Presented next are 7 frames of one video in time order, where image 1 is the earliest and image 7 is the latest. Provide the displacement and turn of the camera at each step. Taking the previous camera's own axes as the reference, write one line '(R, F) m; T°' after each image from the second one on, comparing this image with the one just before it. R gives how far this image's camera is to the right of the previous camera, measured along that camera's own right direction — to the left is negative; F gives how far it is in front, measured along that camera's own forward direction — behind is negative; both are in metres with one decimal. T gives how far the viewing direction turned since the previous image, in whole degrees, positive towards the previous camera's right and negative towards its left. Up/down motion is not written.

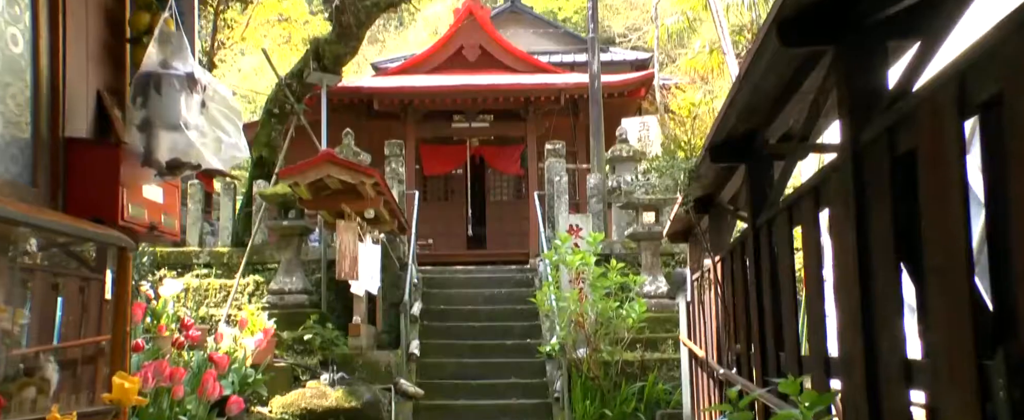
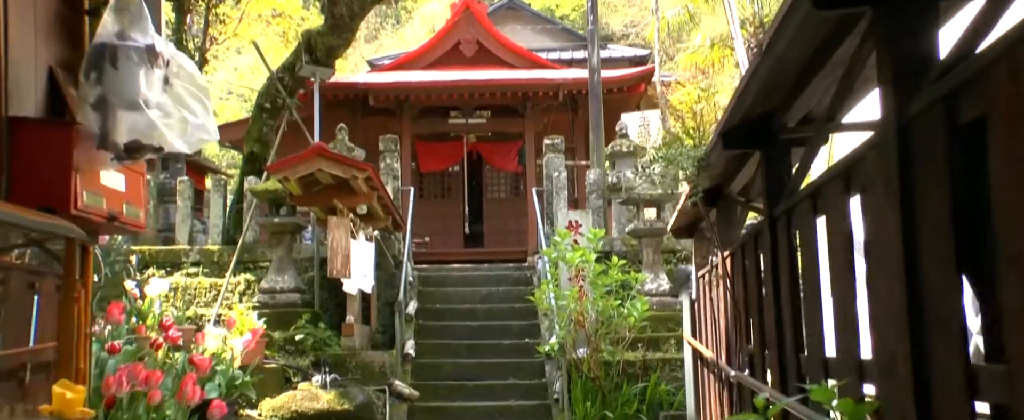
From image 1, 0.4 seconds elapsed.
(0.0, +0.3) m; 0°
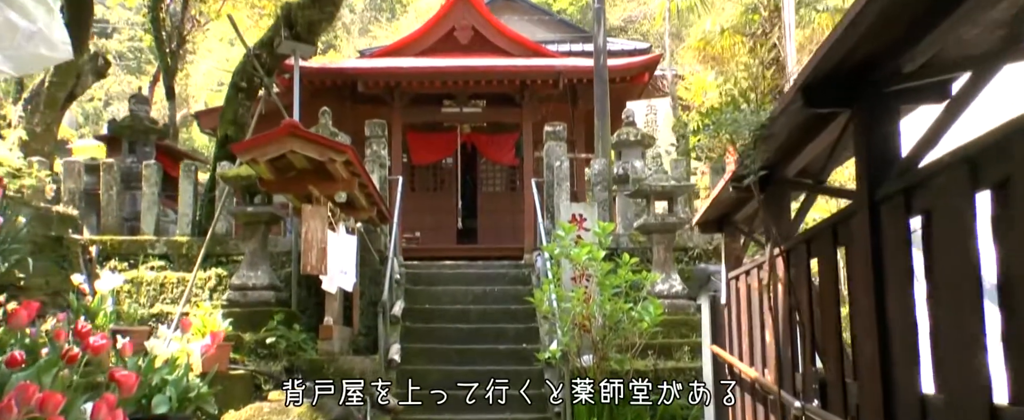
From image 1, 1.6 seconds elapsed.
(0.0, +0.9) m; 0°
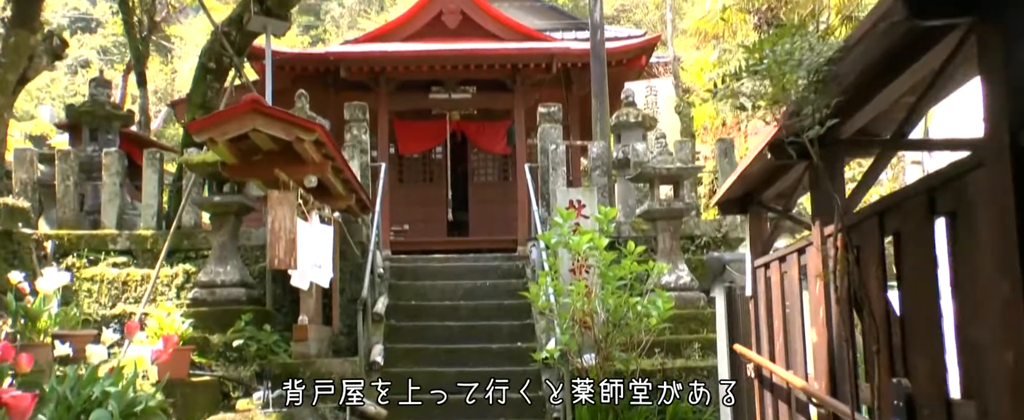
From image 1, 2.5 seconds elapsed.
(0.0, +0.7) m; 0°
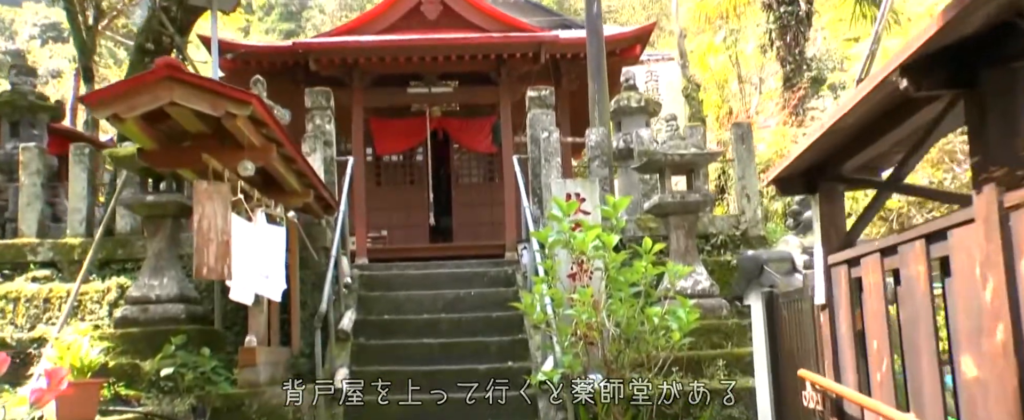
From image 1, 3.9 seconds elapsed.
(0.0, +1.2) m; +1°
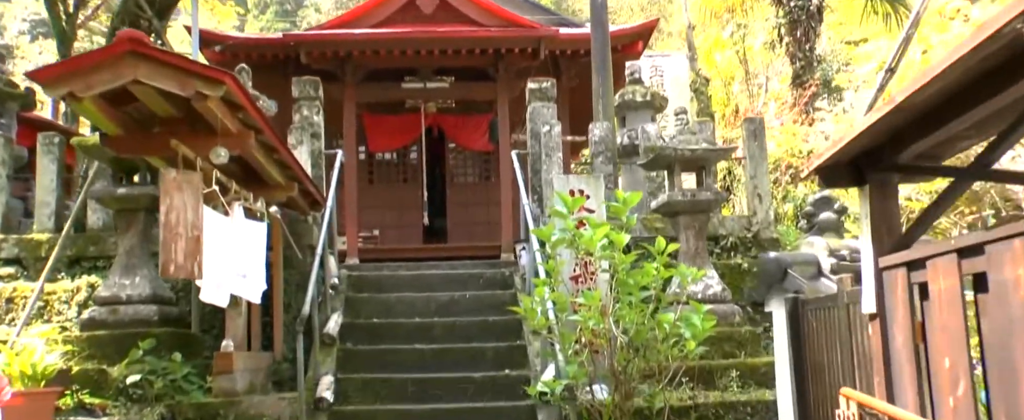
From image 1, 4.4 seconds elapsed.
(0.0, +0.5) m; 0°
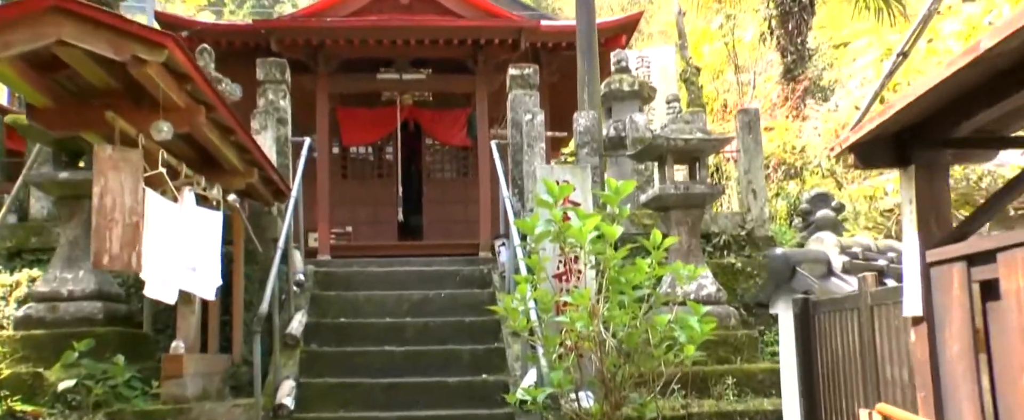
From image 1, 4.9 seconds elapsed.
(0.0, +0.5) m; +1°
